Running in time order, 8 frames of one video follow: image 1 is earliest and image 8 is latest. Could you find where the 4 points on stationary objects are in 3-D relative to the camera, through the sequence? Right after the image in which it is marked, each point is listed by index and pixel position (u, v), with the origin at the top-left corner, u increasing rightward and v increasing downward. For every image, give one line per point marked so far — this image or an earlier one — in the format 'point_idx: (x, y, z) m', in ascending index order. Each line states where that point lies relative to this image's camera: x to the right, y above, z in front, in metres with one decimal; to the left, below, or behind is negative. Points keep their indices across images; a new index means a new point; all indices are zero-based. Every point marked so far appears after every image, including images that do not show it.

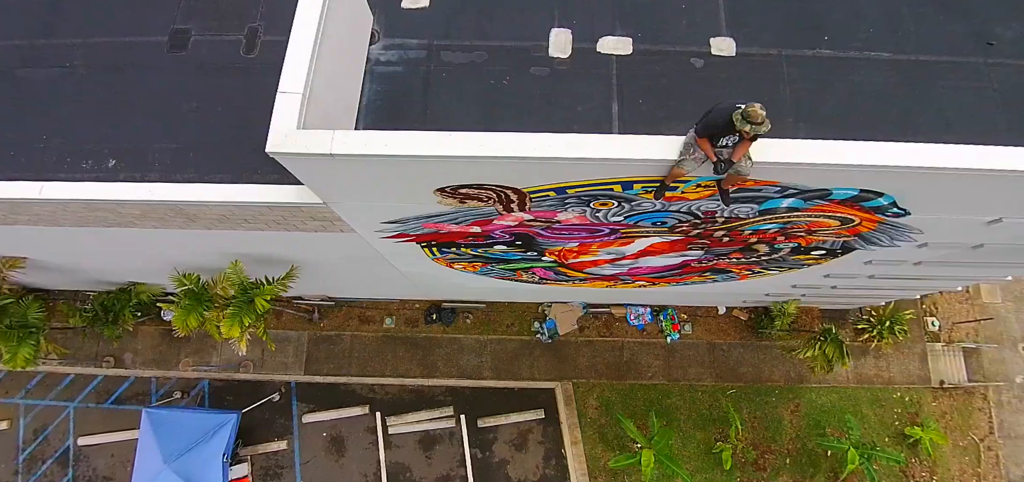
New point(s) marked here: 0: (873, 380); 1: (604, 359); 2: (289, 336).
0: (+11.5, -4.4, +15.2) m
1: (+2.9, -3.8, +15.1) m
2: (-7.2, -3.0, +15.2) m
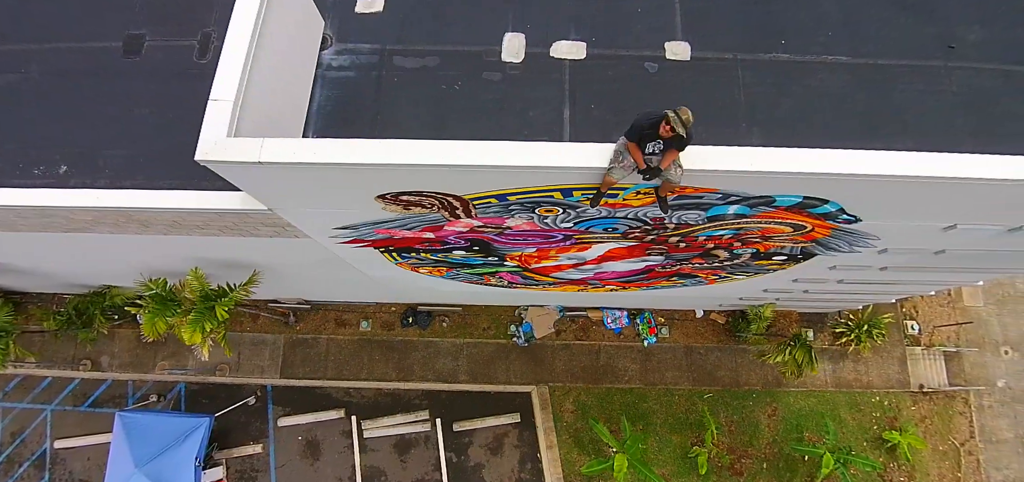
0: (+10.8, -4.5, +15.1) m
1: (+2.2, -3.9, +15.1) m
2: (-7.9, -3.1, +15.2) m
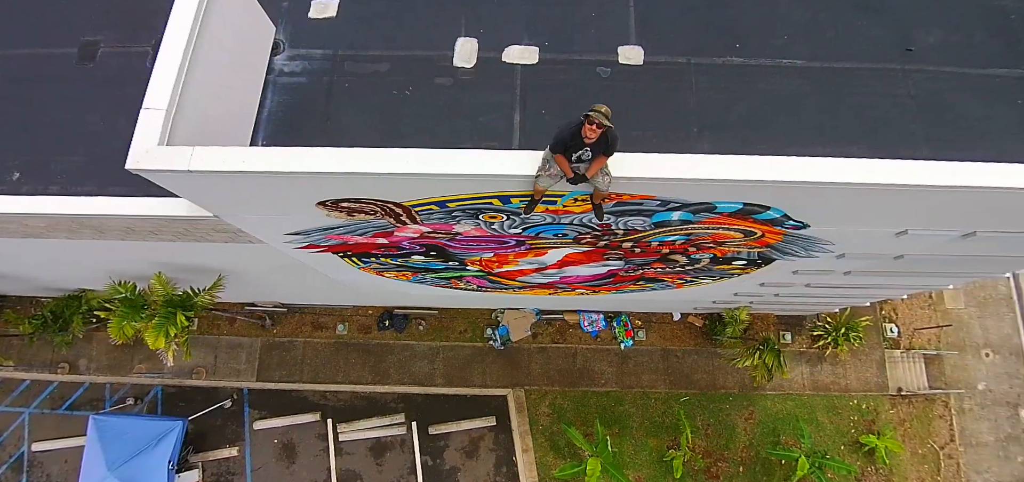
0: (+10.0, -4.6, +15.0) m
1: (+1.4, -3.9, +15.0) m
2: (-8.7, -3.2, +15.2) m
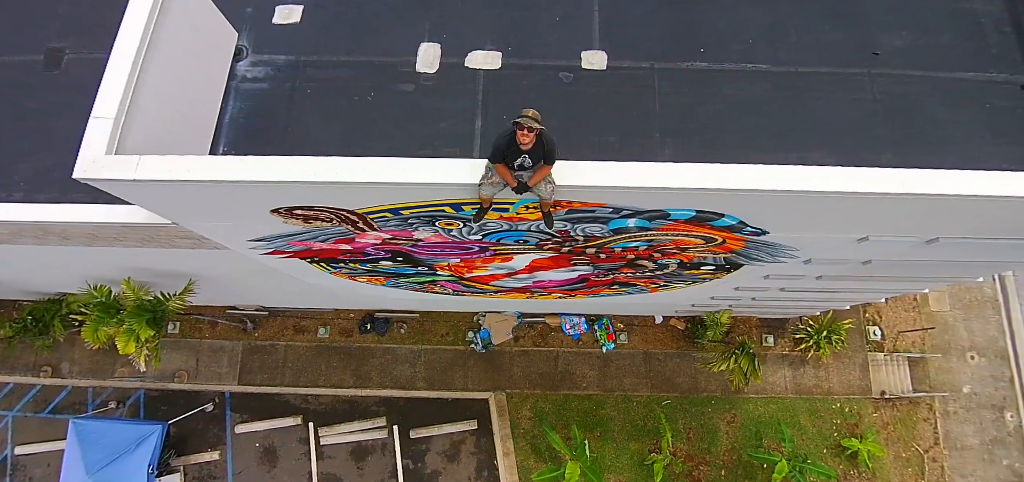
0: (+9.4, -4.7, +14.9) m
1: (+0.9, -4.0, +15.0) m
2: (-9.2, -3.3, +15.2) m
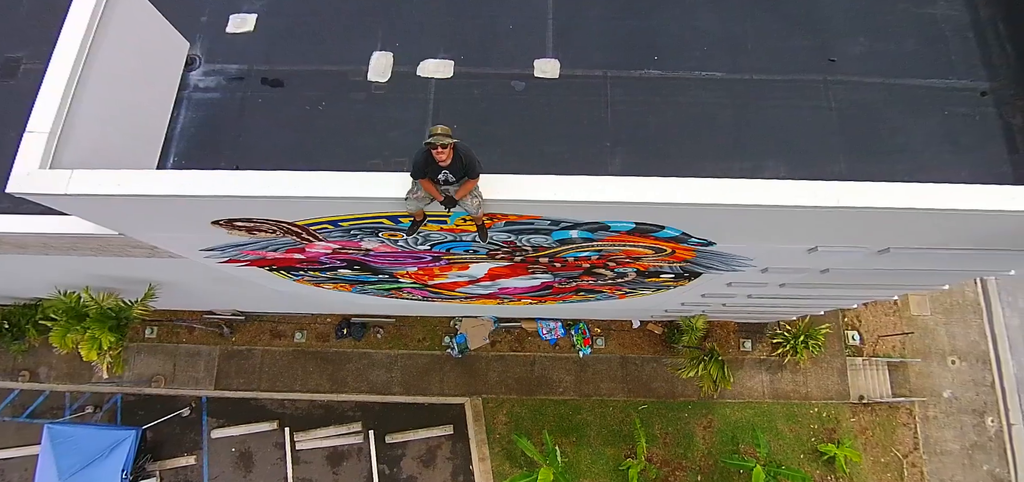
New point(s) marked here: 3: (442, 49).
0: (+8.7, -4.8, +14.9) m
1: (+0.1, -4.2, +15.0) m
2: (-10.0, -3.5, +15.2) m
3: (-1.2, +3.2, +7.9) m
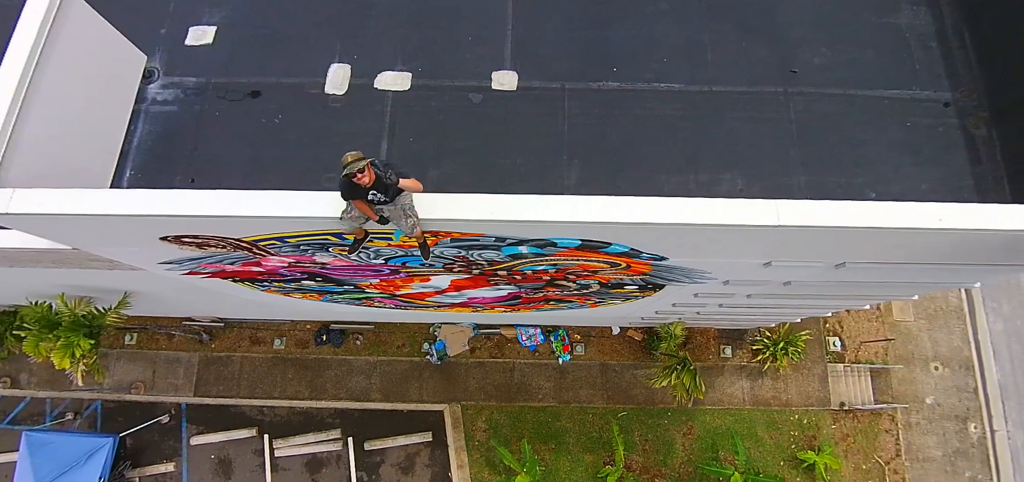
0: (+8.0, -5.0, +14.8) m
1: (-0.5, -4.4, +14.9) m
2: (-10.6, -3.7, +15.2) m
3: (-1.8, +3.0, +7.9) m
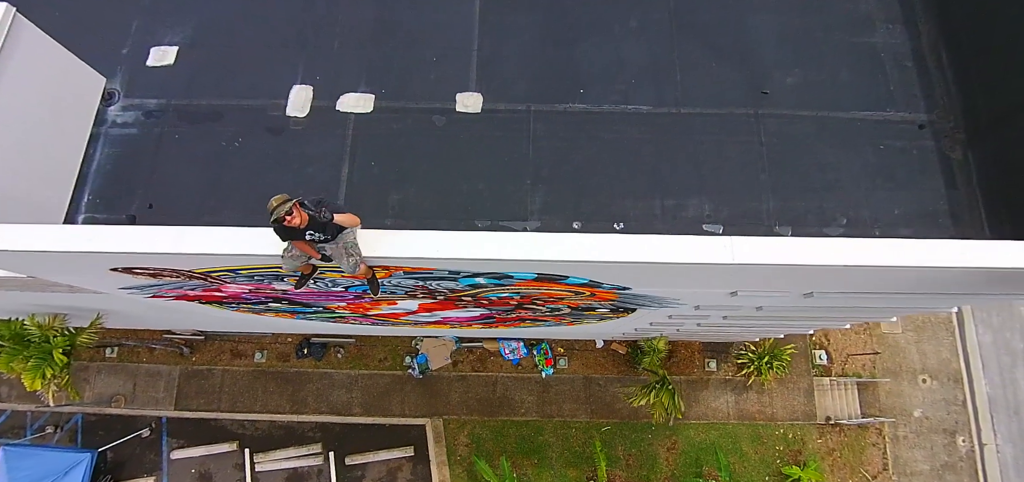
0: (+7.5, -5.4, +14.7) m
1: (-1.1, -4.8, +14.8) m
2: (-11.2, -4.1, +15.1) m
3: (-2.4, +2.6, +7.8) m
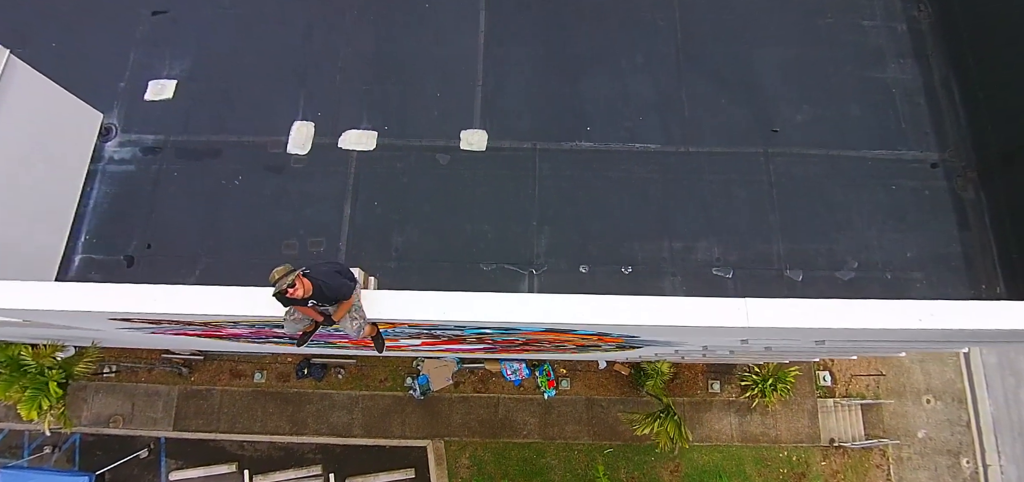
0: (+7.6, -6.0, +14.5) m
1: (-1.0, -5.4, +14.7) m
2: (-11.1, -4.7, +14.9) m
3: (-2.3, +2.0, +7.6) m
